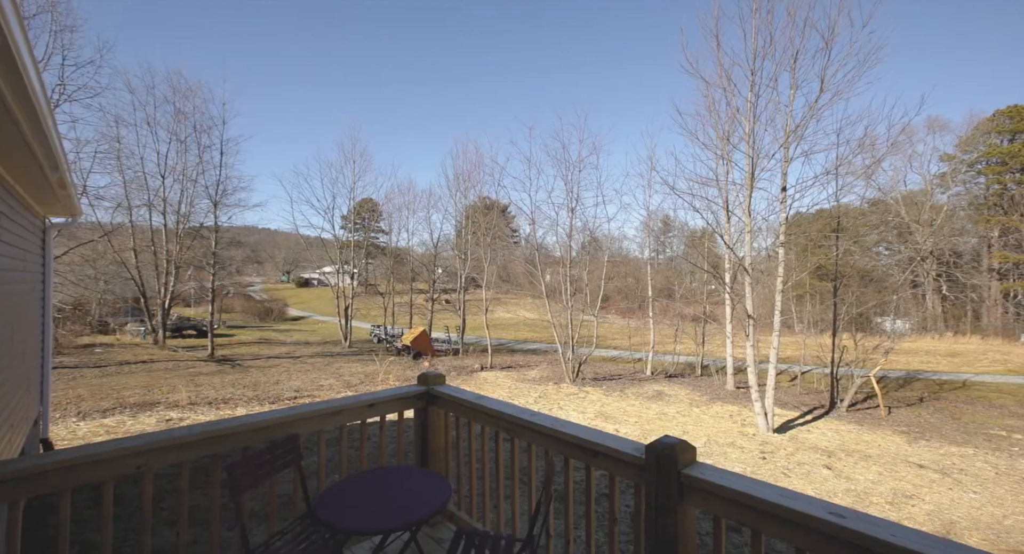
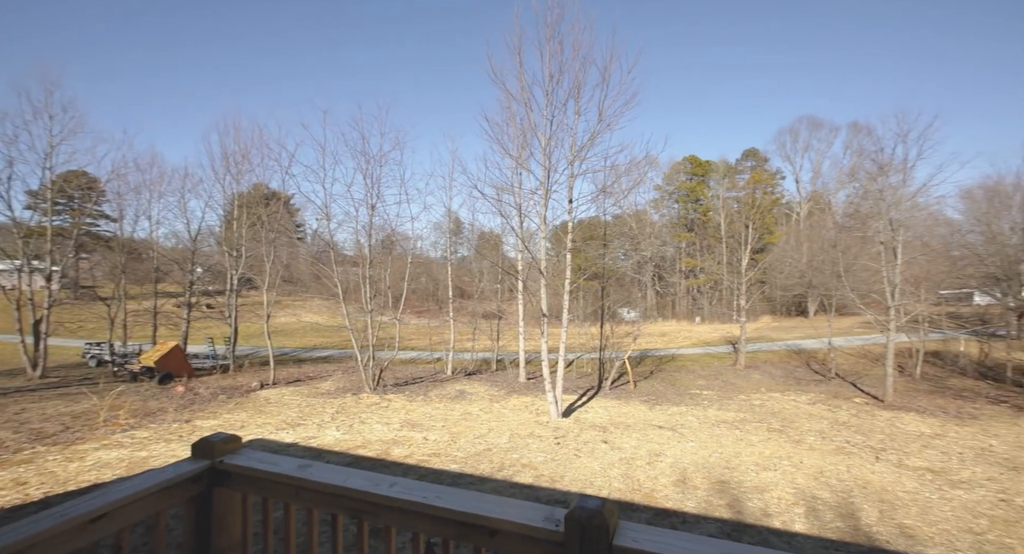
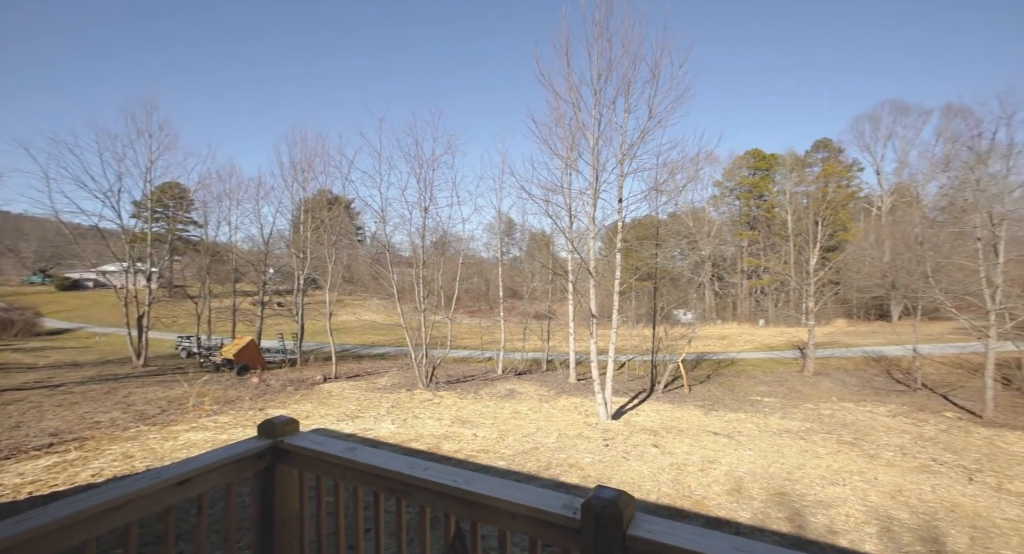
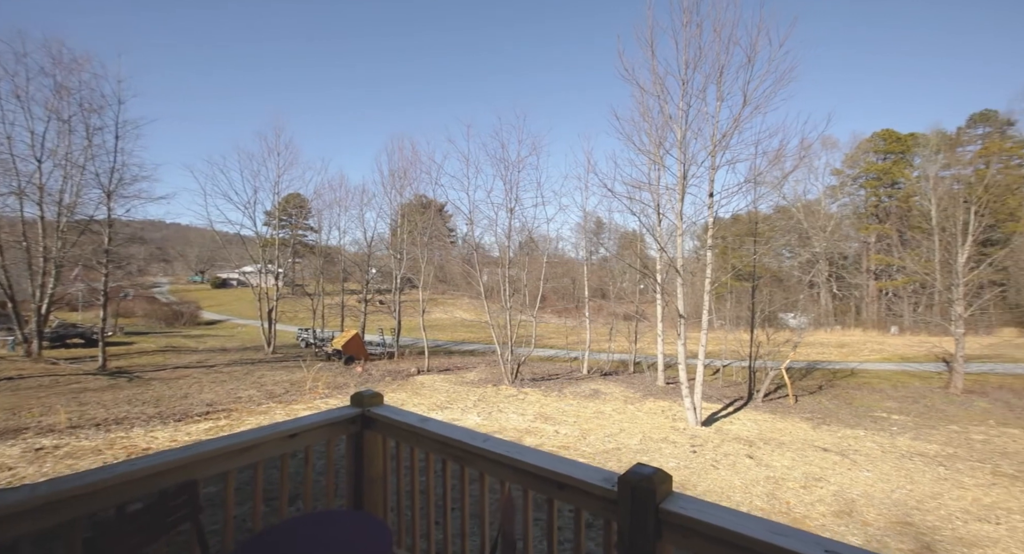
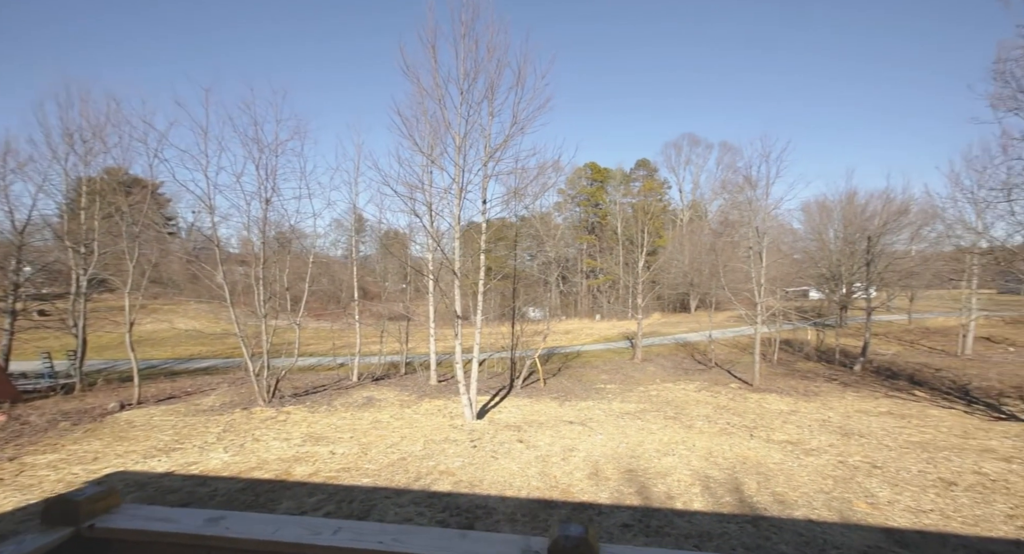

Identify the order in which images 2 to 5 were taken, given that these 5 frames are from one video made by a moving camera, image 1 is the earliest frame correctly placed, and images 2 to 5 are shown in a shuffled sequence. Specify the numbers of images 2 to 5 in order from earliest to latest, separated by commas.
4, 3, 2, 5
